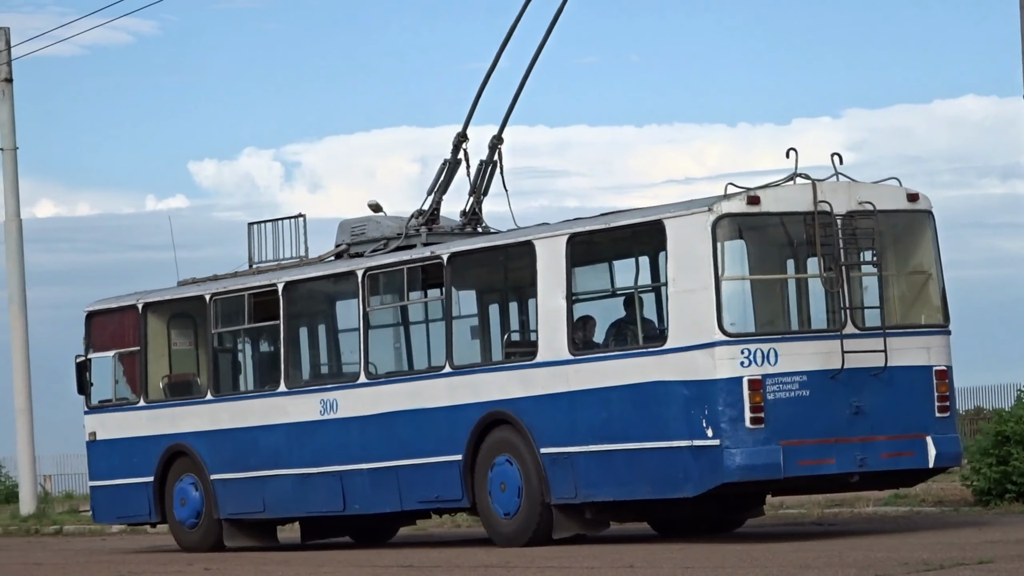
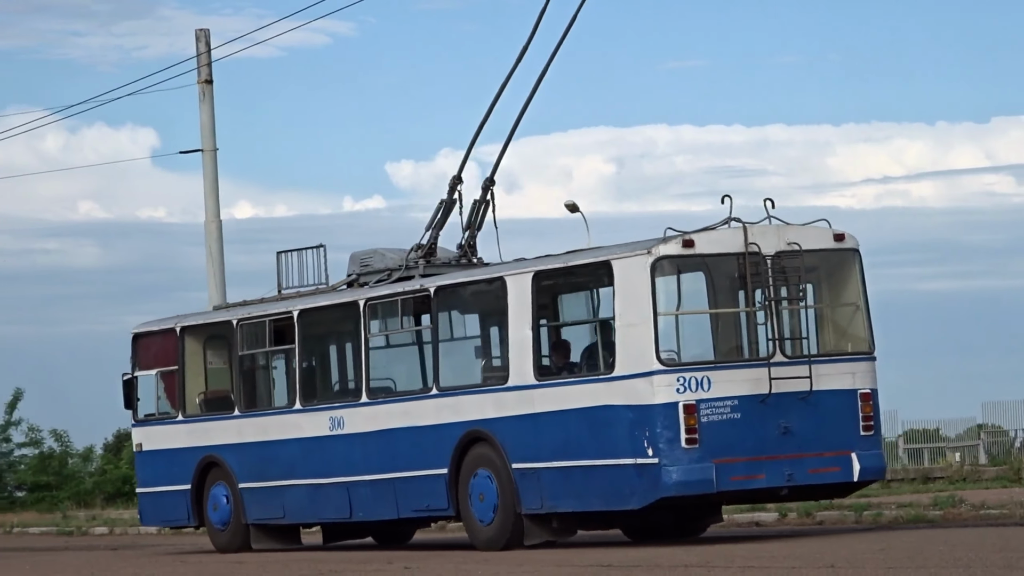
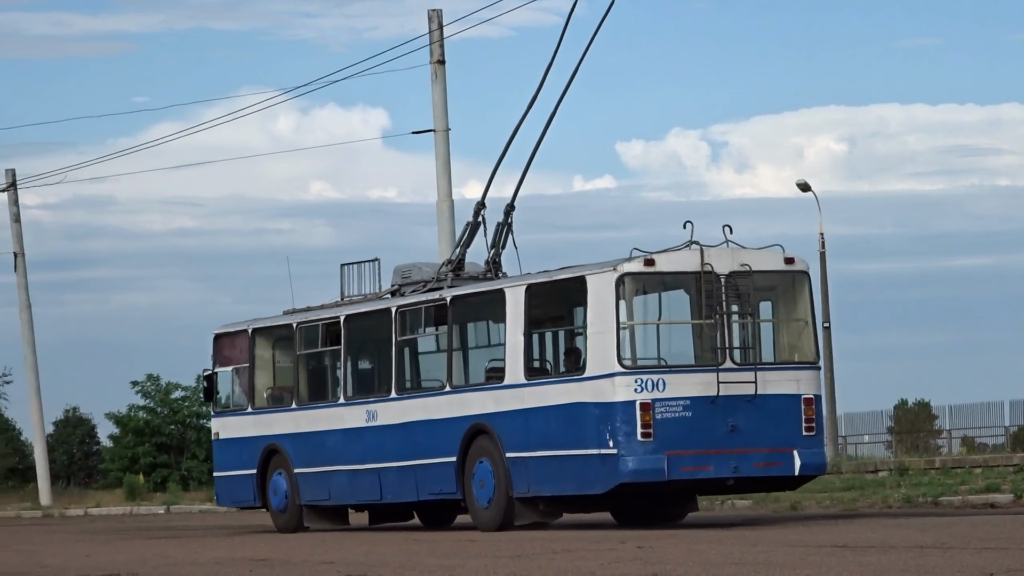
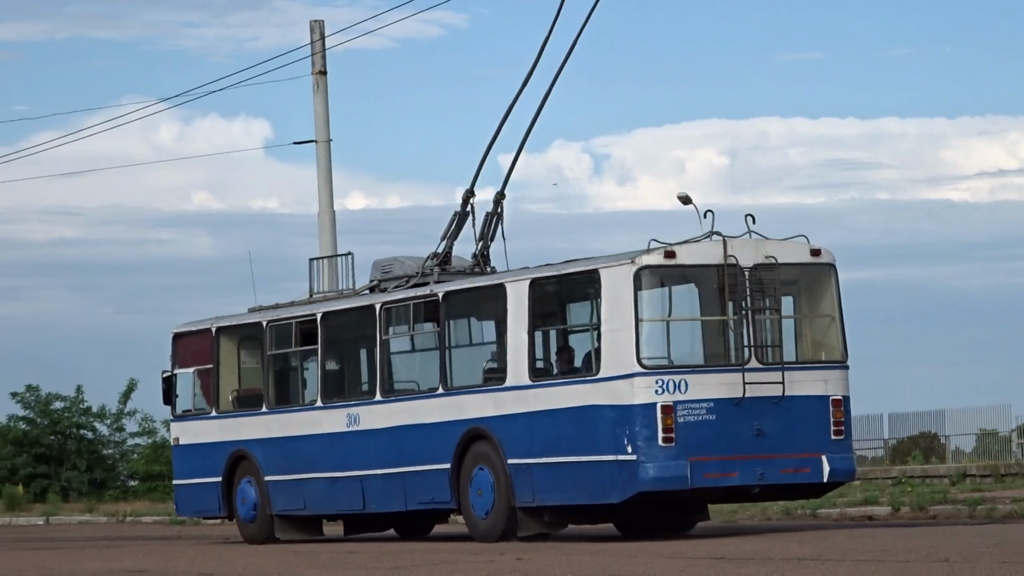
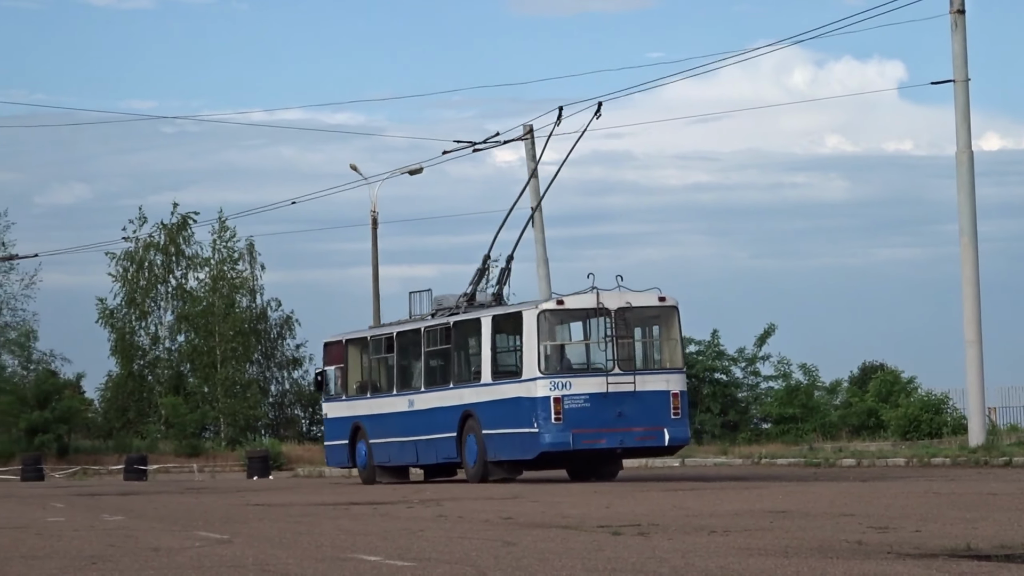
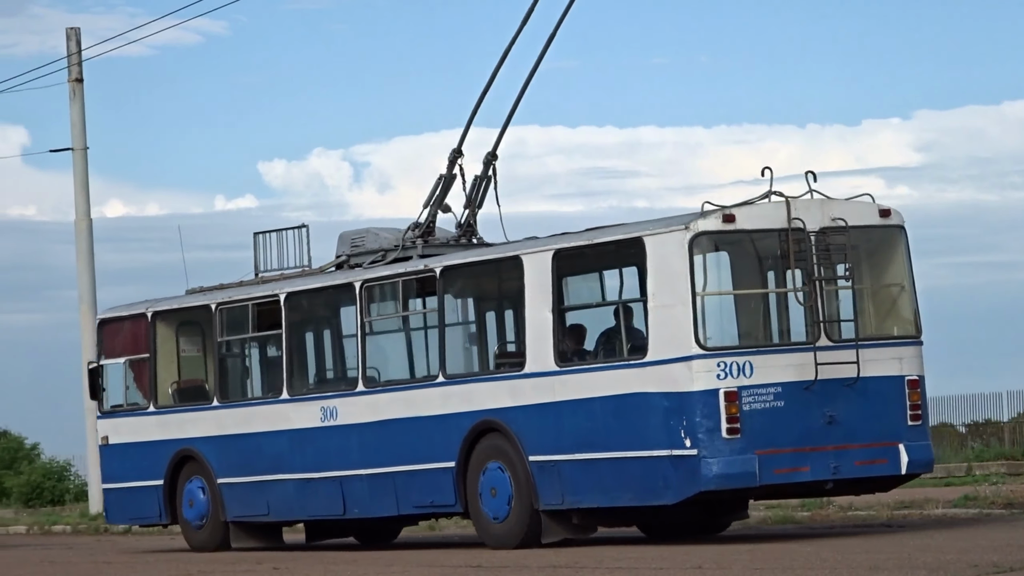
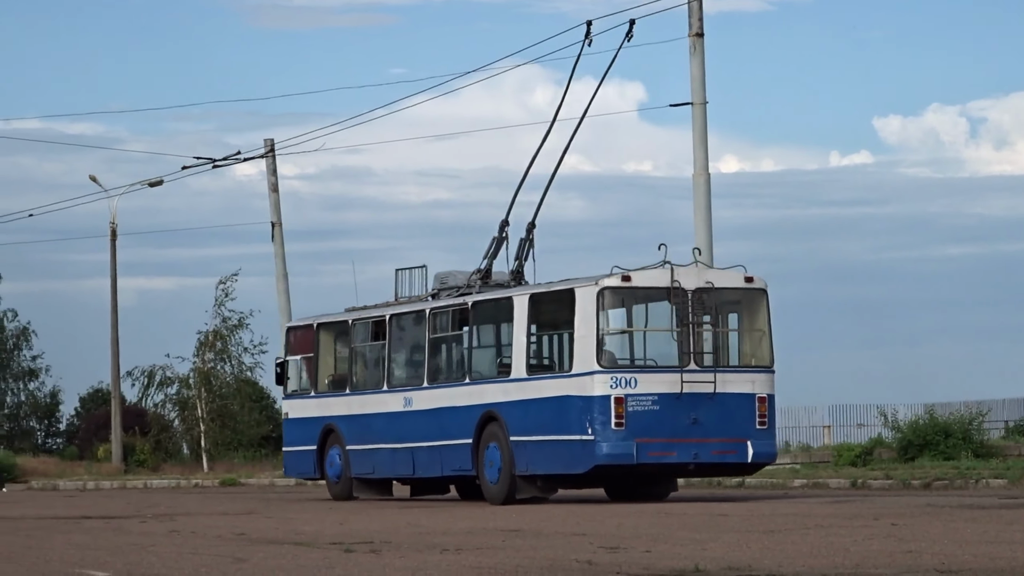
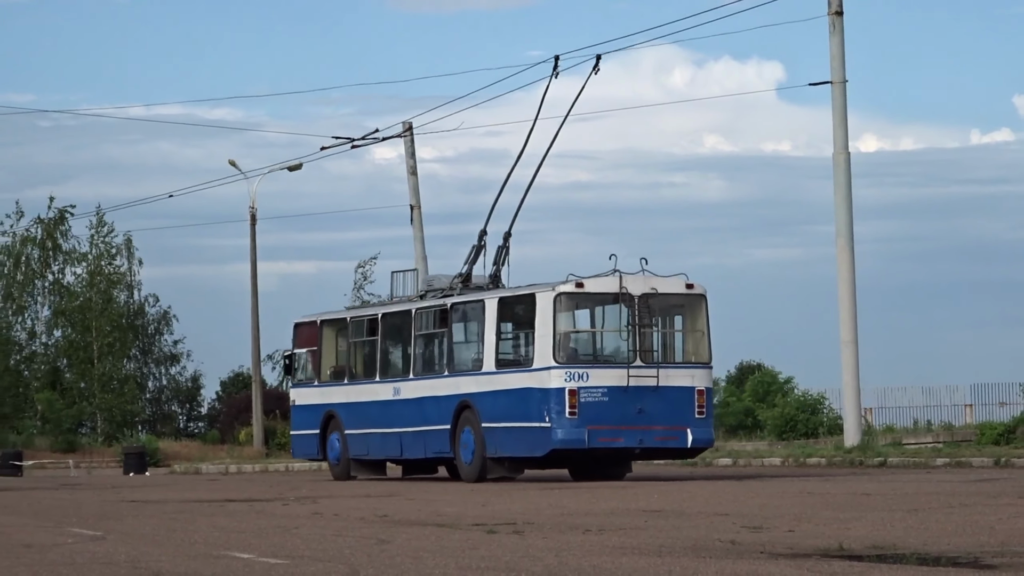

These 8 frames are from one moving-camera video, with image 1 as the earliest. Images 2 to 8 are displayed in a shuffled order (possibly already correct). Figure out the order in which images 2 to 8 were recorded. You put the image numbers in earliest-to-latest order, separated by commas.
6, 2, 4, 3, 7, 8, 5
